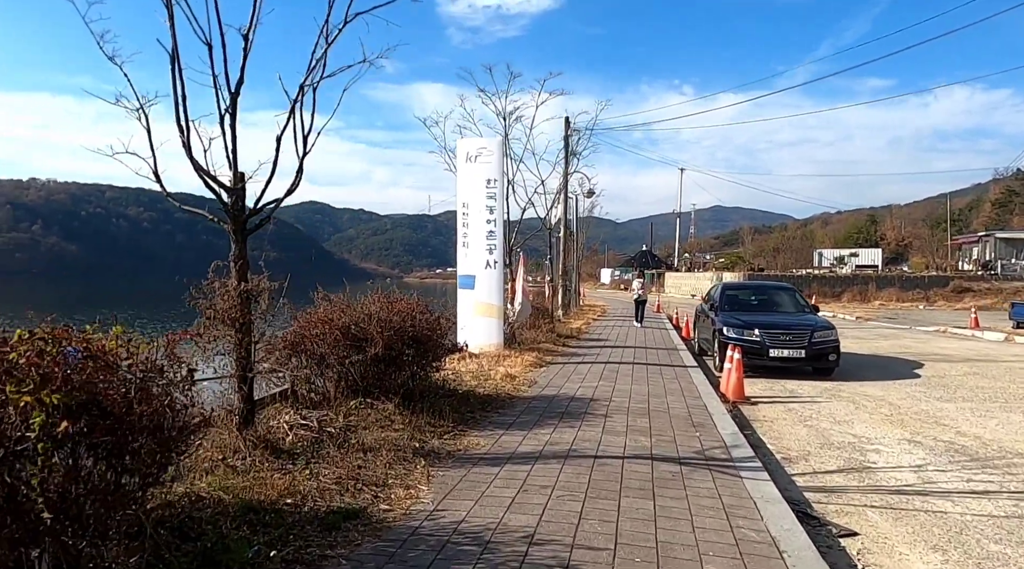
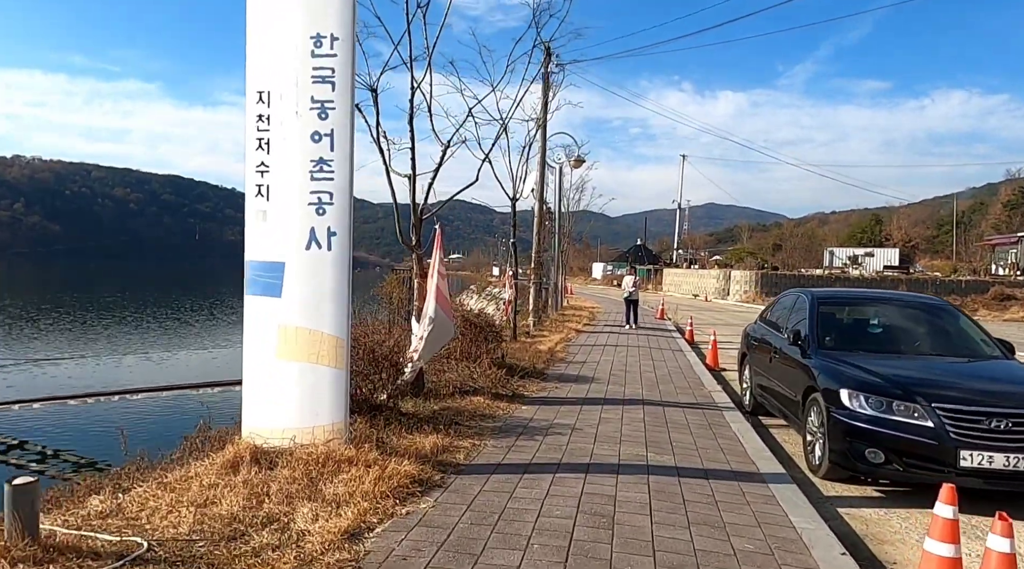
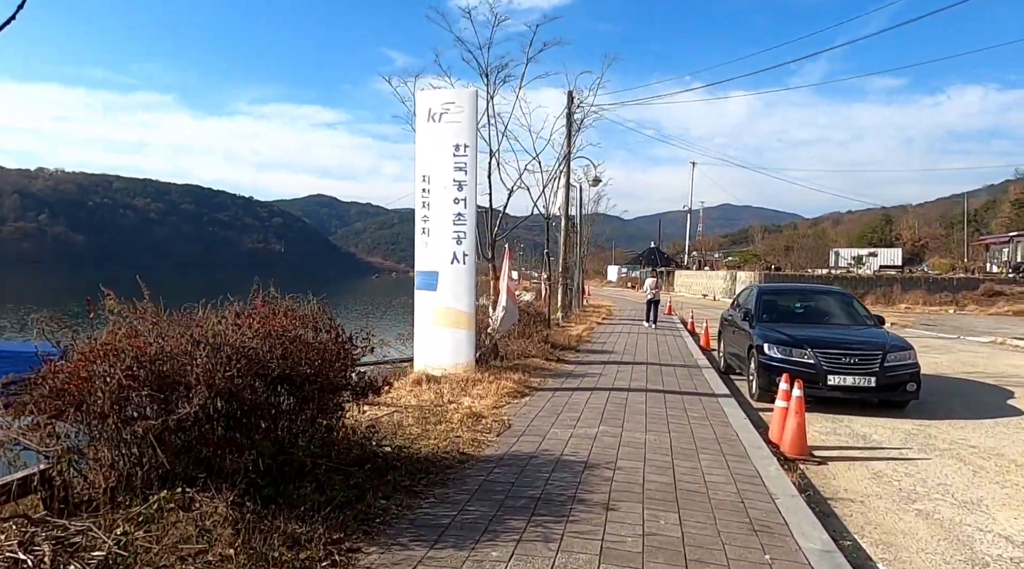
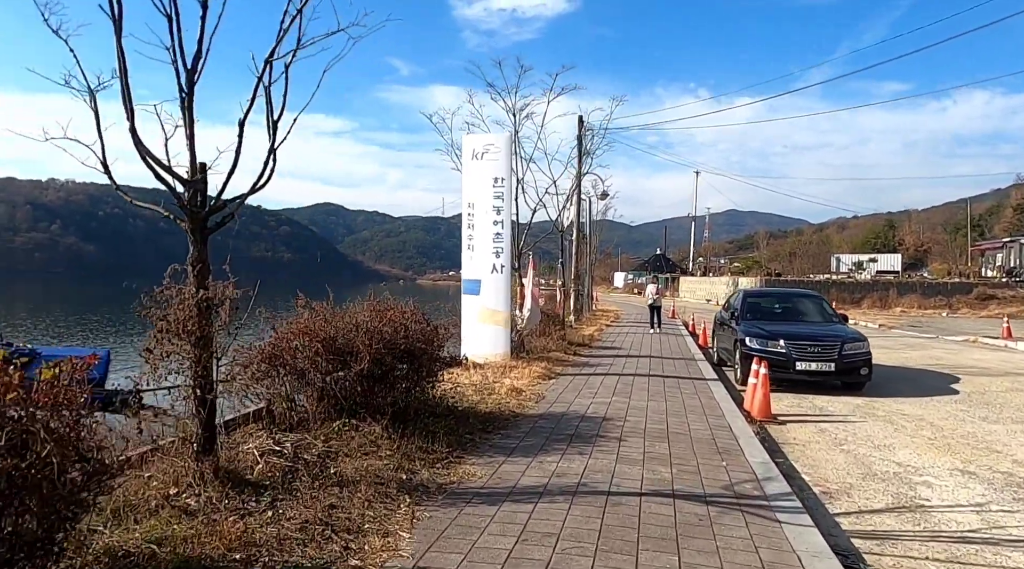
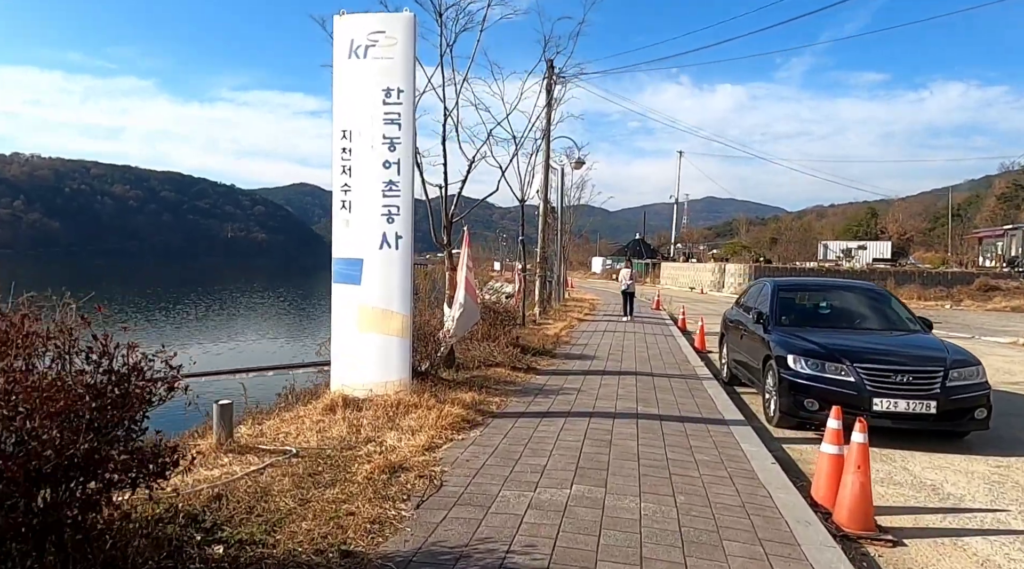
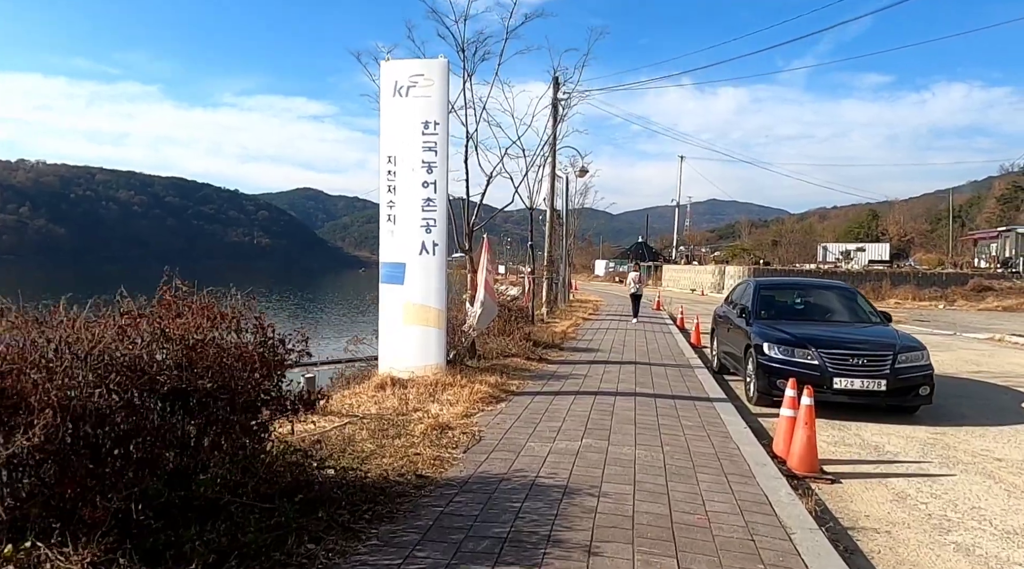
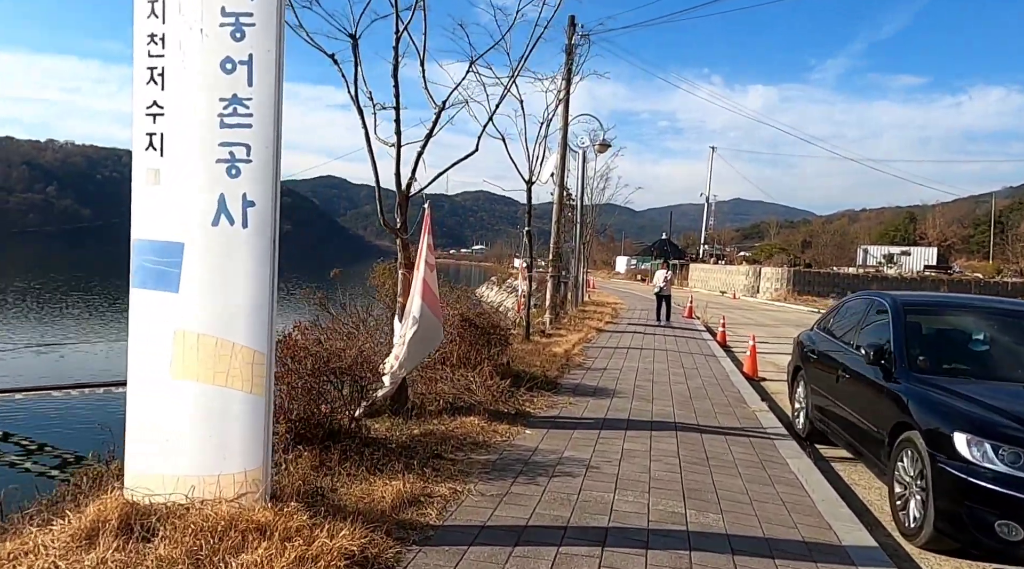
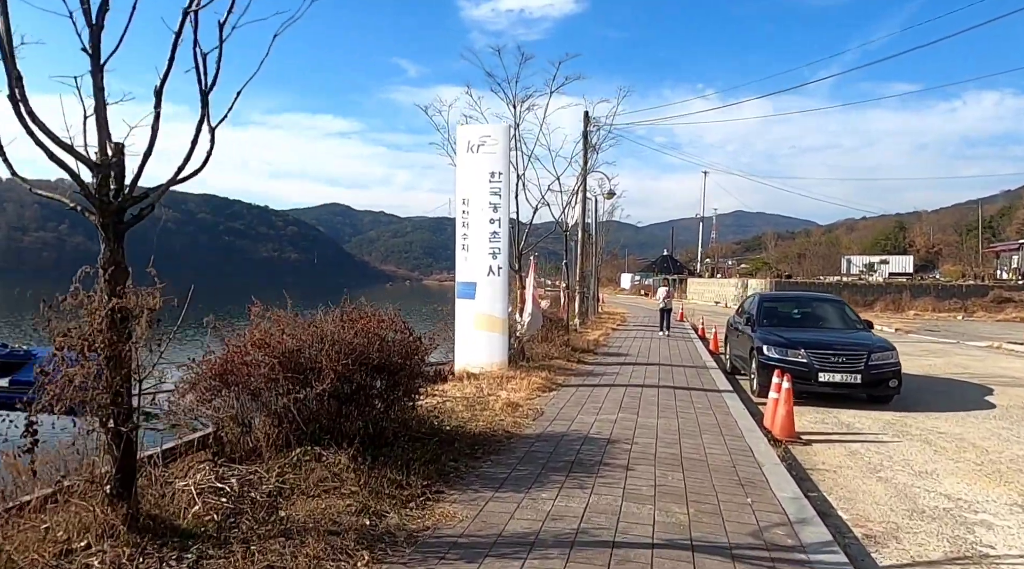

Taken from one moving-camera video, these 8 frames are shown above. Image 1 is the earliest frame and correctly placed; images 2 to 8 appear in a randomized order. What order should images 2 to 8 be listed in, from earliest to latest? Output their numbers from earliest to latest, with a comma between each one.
4, 8, 3, 6, 5, 2, 7
